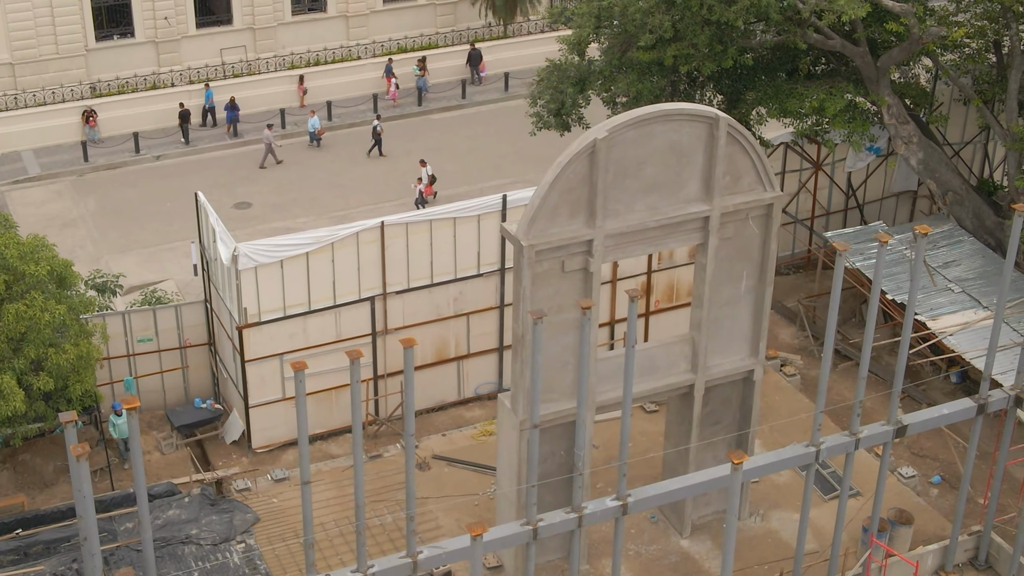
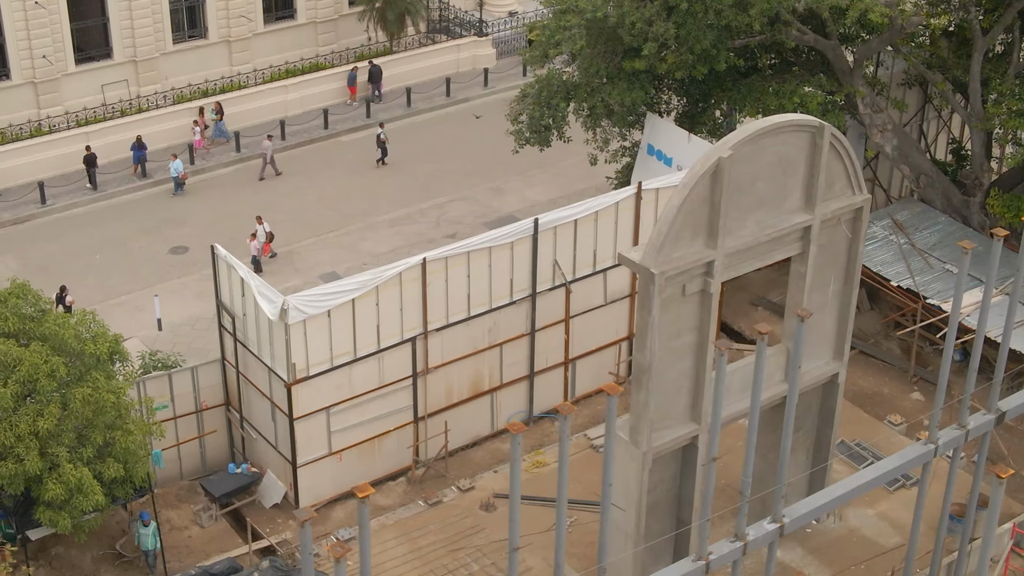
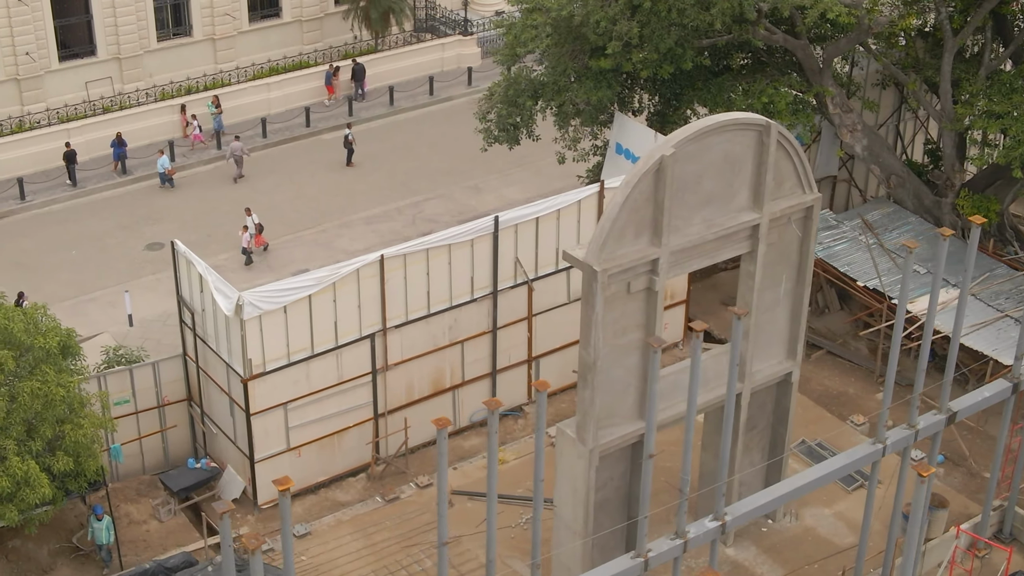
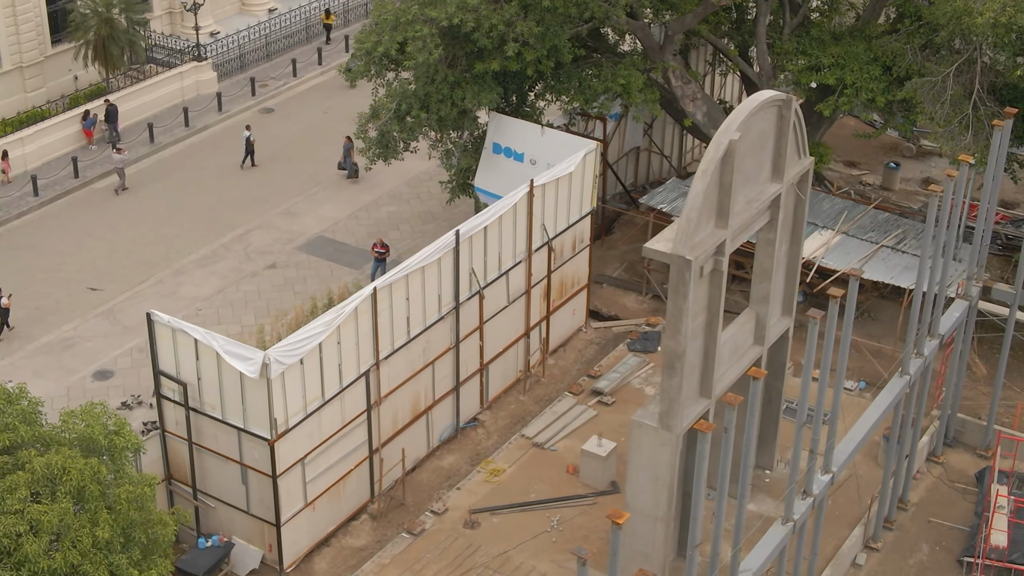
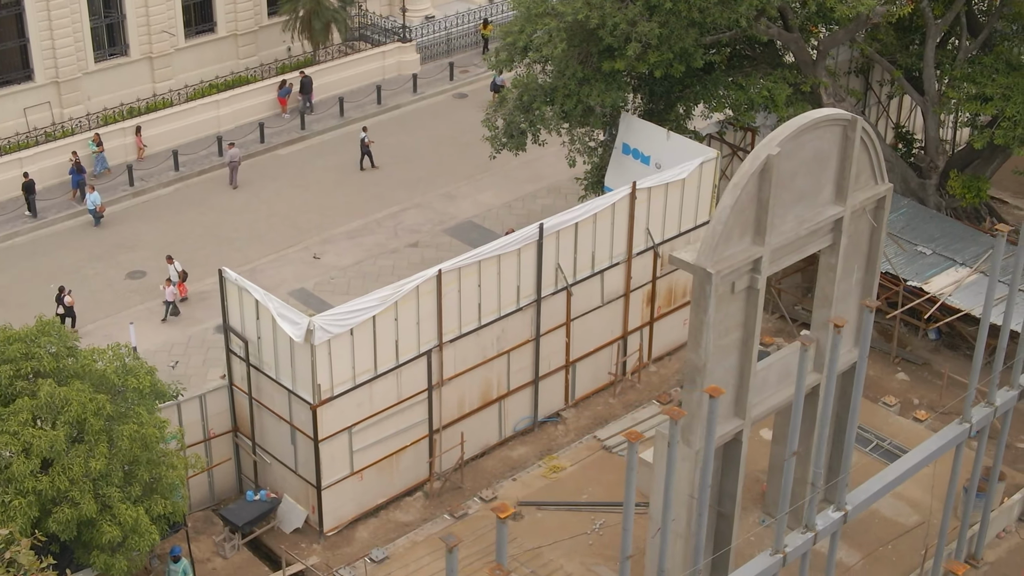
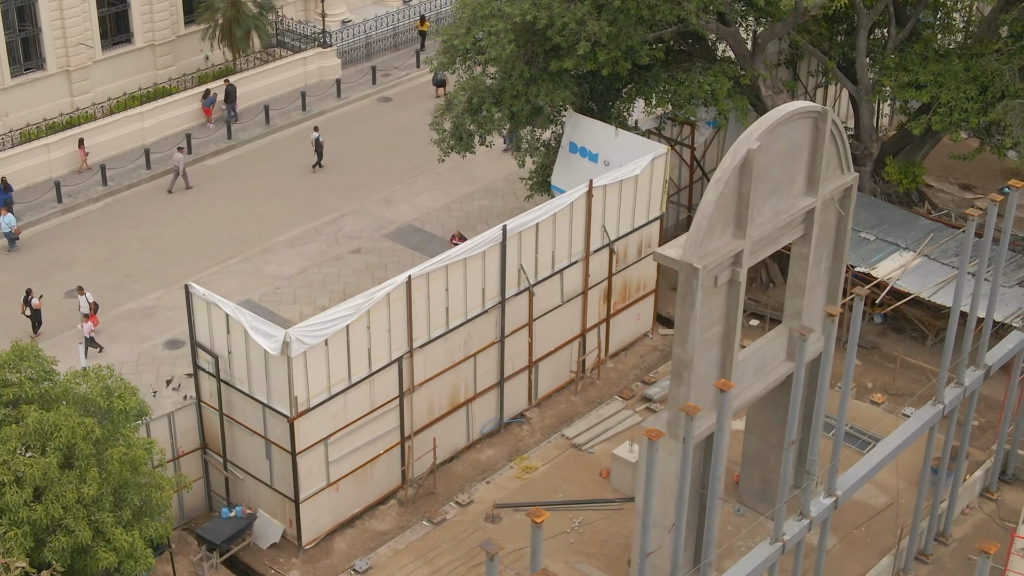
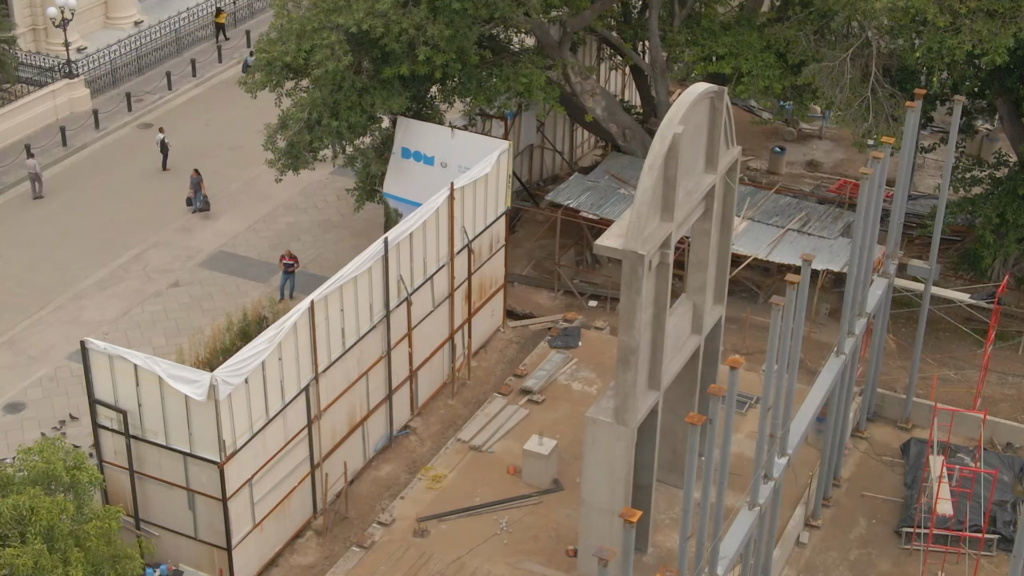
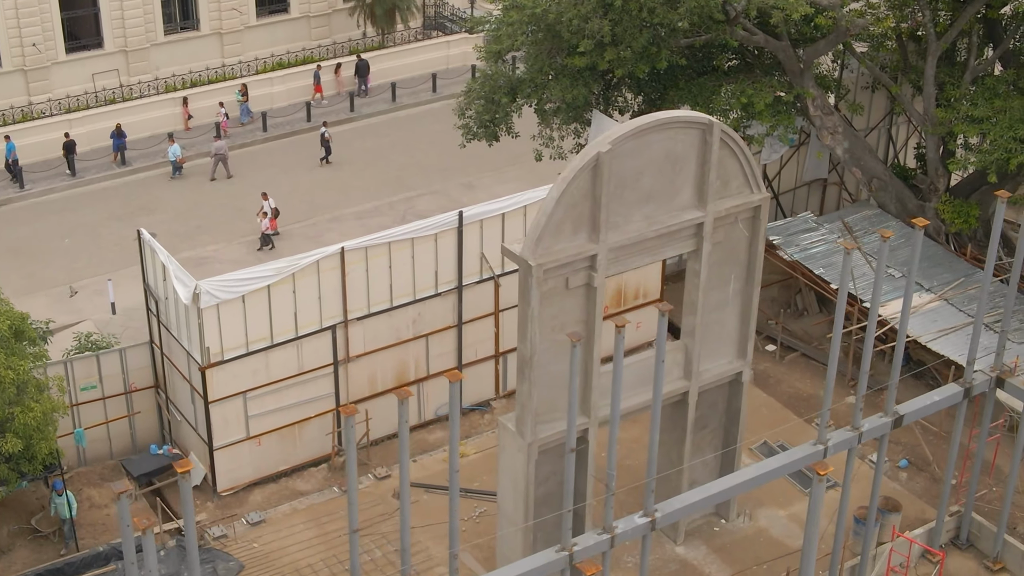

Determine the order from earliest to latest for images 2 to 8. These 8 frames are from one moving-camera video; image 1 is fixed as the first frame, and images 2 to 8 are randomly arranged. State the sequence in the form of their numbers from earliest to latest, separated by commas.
8, 3, 2, 5, 6, 4, 7
